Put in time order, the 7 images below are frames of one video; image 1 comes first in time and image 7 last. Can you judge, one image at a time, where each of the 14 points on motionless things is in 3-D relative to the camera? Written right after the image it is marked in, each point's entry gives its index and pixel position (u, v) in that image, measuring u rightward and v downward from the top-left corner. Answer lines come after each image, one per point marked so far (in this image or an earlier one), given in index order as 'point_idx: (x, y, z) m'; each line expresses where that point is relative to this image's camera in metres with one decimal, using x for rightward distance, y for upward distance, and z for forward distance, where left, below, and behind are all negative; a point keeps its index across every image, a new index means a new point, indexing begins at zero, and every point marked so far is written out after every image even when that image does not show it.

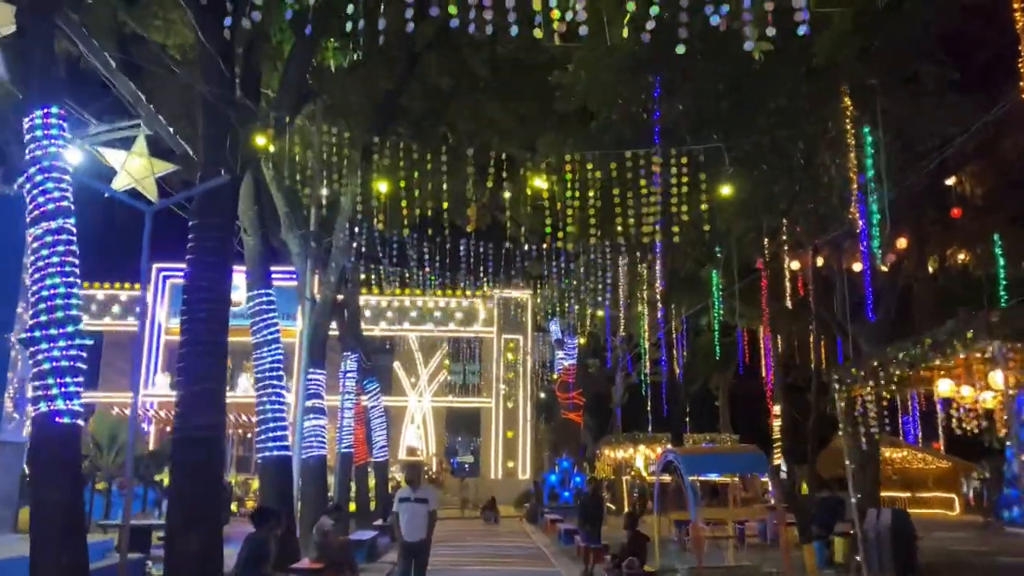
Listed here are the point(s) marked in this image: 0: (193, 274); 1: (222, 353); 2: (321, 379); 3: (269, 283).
0: (-3.5, +0.1, +9.0) m
1: (-3.2, -0.7, +8.9) m
2: (-3.6, -1.7, +15.2) m
3: (-3.8, +0.1, +12.8) m
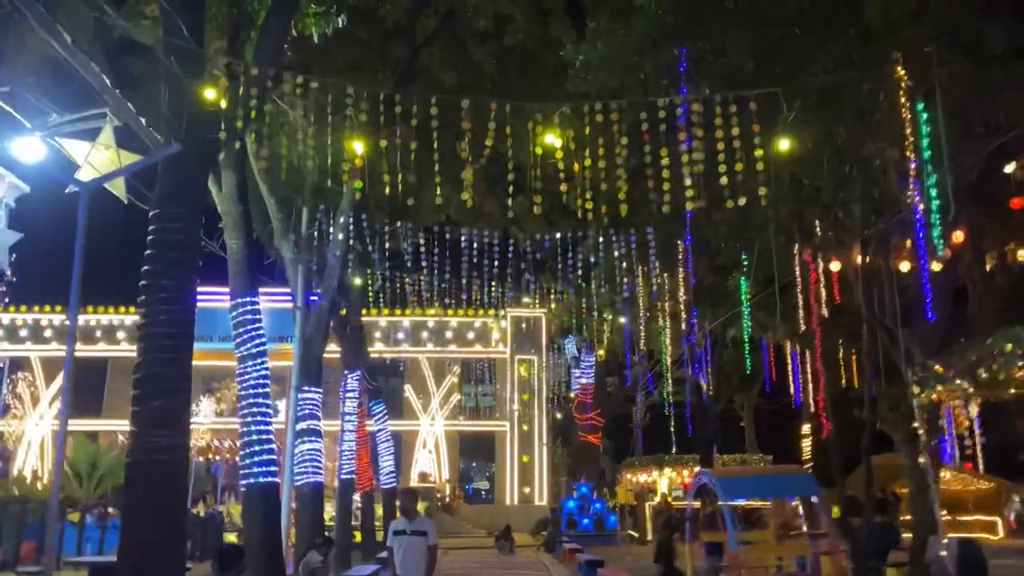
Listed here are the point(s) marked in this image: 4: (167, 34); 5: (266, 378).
0: (-3.4, +0.2, +7.7) m
1: (-3.1, -0.7, +7.6) m
2: (-3.4, -1.9, +14.0) m
3: (-3.6, 0.0, +11.6) m
4: (-3.5, +2.6, +8.3) m
5: (-3.4, -1.2, +11.2) m
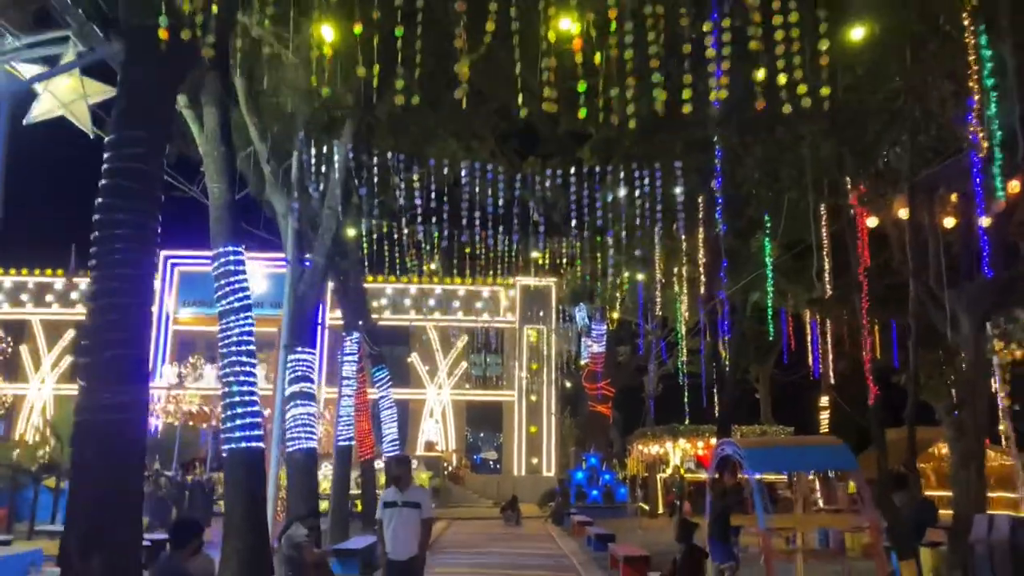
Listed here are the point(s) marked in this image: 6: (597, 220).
0: (-3.4, +0.7, +6.8) m
1: (-3.0, -0.2, +6.7) m
2: (-3.2, -1.1, +13.0) m
3: (-3.5, +0.6, +10.6) m
4: (-3.4, +3.1, +7.3) m
5: (-3.3, -0.6, +10.3) m
6: (+2.1, +1.7, +19.9) m
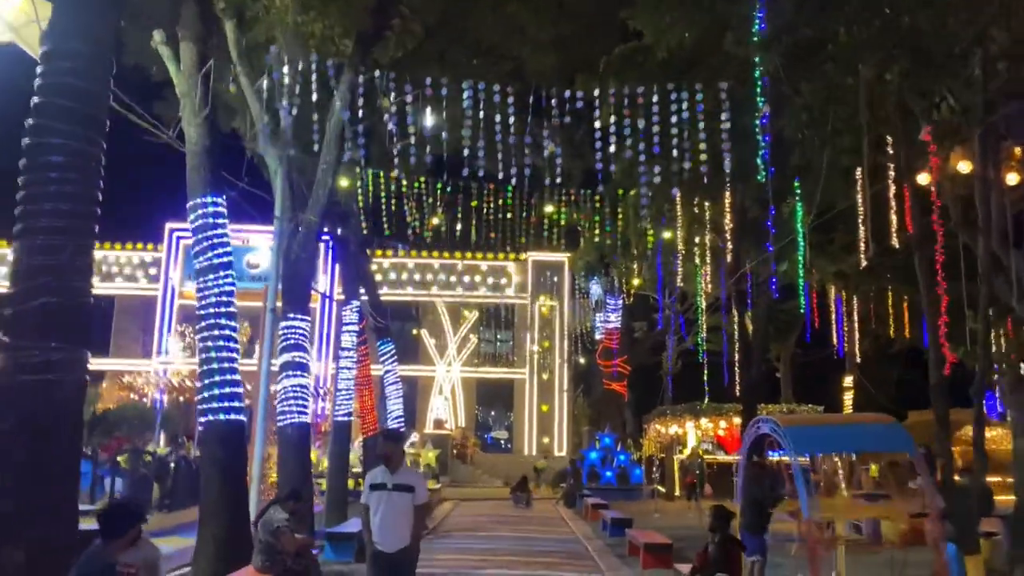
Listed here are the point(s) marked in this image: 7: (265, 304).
0: (-3.3, +1.1, +5.7) m
1: (-2.9, +0.3, +5.6) m
2: (-3.1, -0.6, +12.0) m
3: (-3.4, +1.1, +9.5) m
4: (-3.3, +3.6, +6.1) m
5: (-3.2, -0.1, +9.2) m
6: (+2.3, +2.4, +18.7) m
7: (-3.4, -0.2, +11.1) m
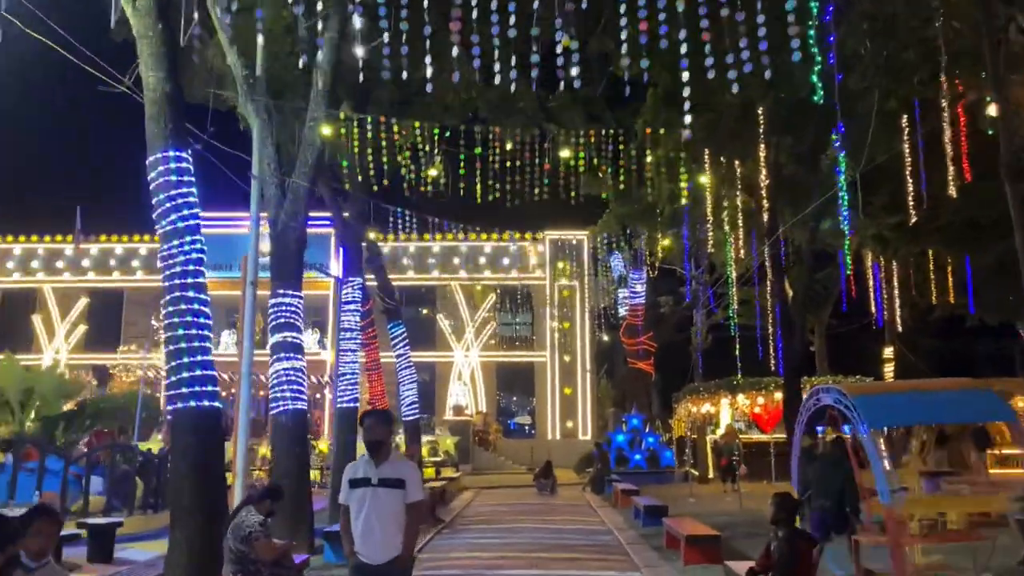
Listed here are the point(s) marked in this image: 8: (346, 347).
0: (-3.3, +1.4, +4.4) m
1: (-2.9, +0.5, +4.3) m
2: (-2.9, -0.2, +10.7) m
3: (-3.3, +1.5, +8.2) m
4: (-3.4, +3.8, +4.8) m
5: (-3.1, +0.2, +8.0) m
6: (+2.6, +3.1, +17.3) m
7: (-3.2, +0.1, +9.9) m
8: (-2.9, -1.1, +14.3) m
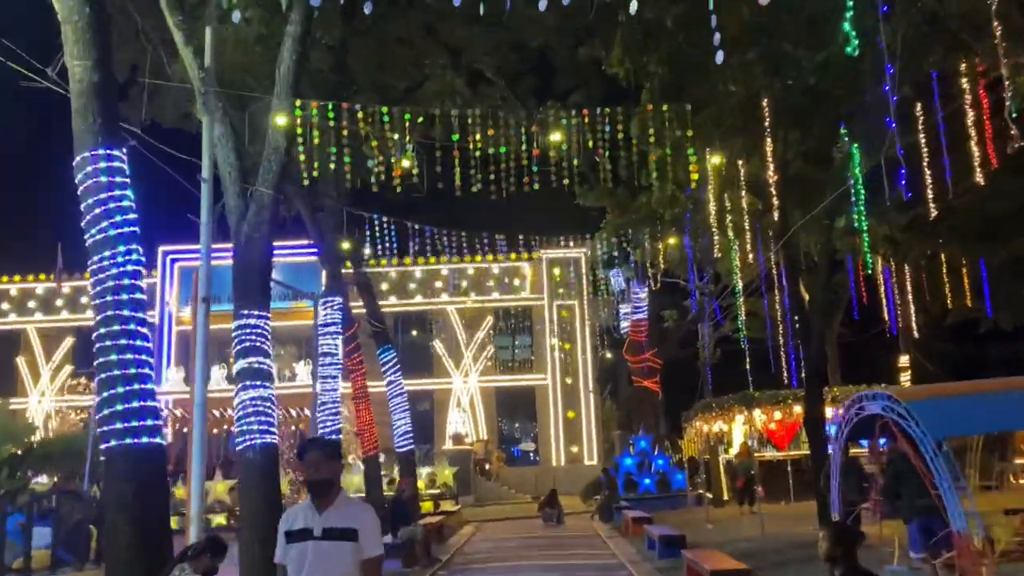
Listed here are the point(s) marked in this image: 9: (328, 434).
0: (-3.4, +1.3, +3.3) m
1: (-3.0, +0.5, +3.2) m
2: (-3.0, -0.4, +9.6) m
3: (-3.5, +1.3, +7.2) m
4: (-3.6, +3.8, +3.8) m
5: (-3.2, +0.1, +6.9) m
6: (+2.4, +2.8, +16.2) m
7: (-3.3, -0.1, +8.8) m
8: (-3.0, -1.4, +13.1) m
9: (-2.9, -2.3, +12.6) m
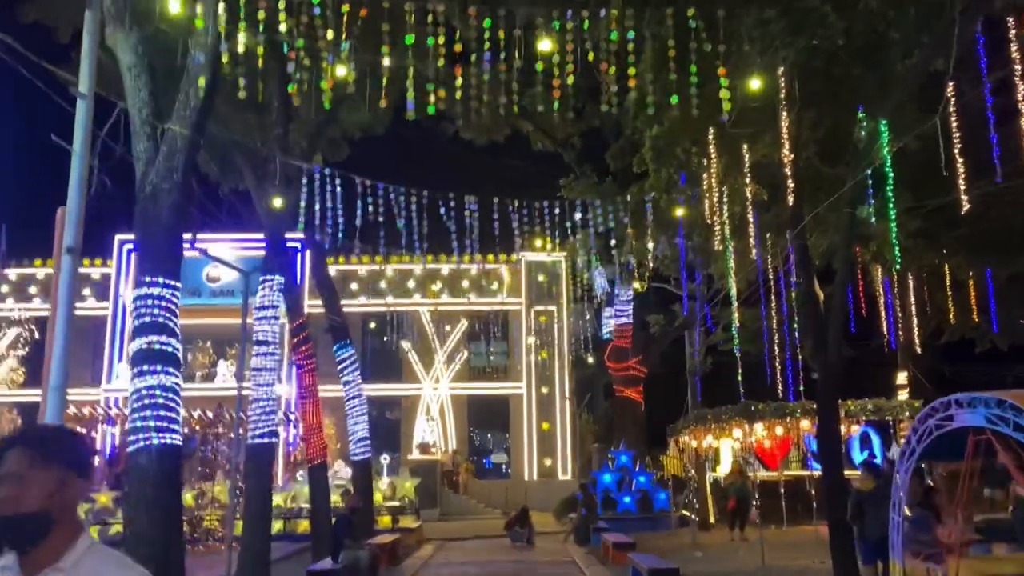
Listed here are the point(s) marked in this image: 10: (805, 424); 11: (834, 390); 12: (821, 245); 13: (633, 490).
0: (-3.5, +1.8, +1.4) m
1: (-3.1, +0.9, +1.3) m
2: (-3.3, -0.1, +7.7) m
3: (-3.6, +1.7, +5.2) m
4: (-3.6, +4.2, +1.9) m
5: (-3.4, +0.5, +5.0) m
6: (+2.0, +2.9, +14.5) m
7: (-3.6, +0.3, +6.9) m
8: (-3.4, -1.1, +11.2) m
9: (-3.3, -2.0, +10.7) m
10: (+6.5, -3.1, +18.4) m
11: (+4.6, -1.5, +11.6) m
12: (+5.7, +0.8, +15.1) m
13: (+3.0, -4.9, +19.9) m
